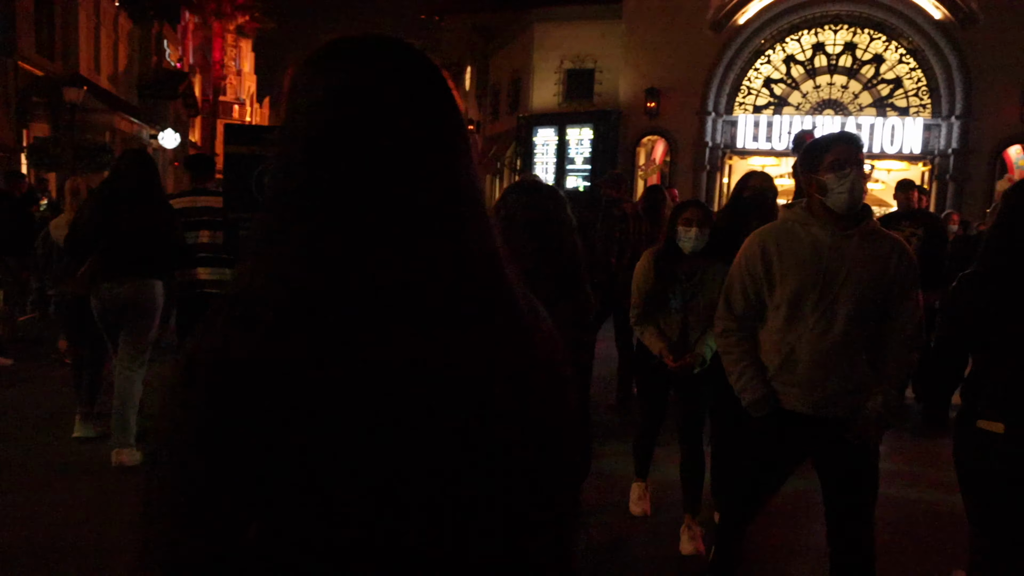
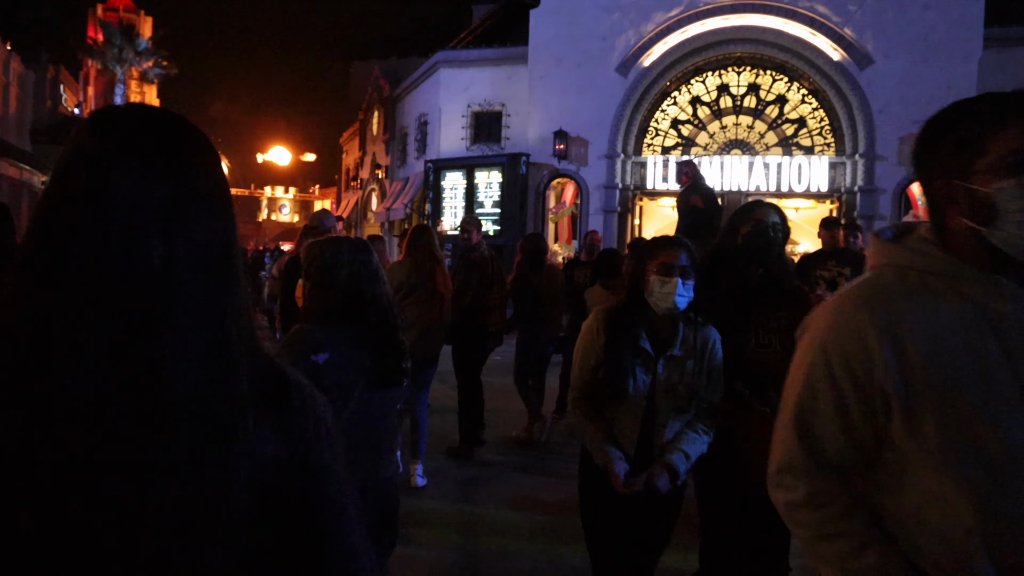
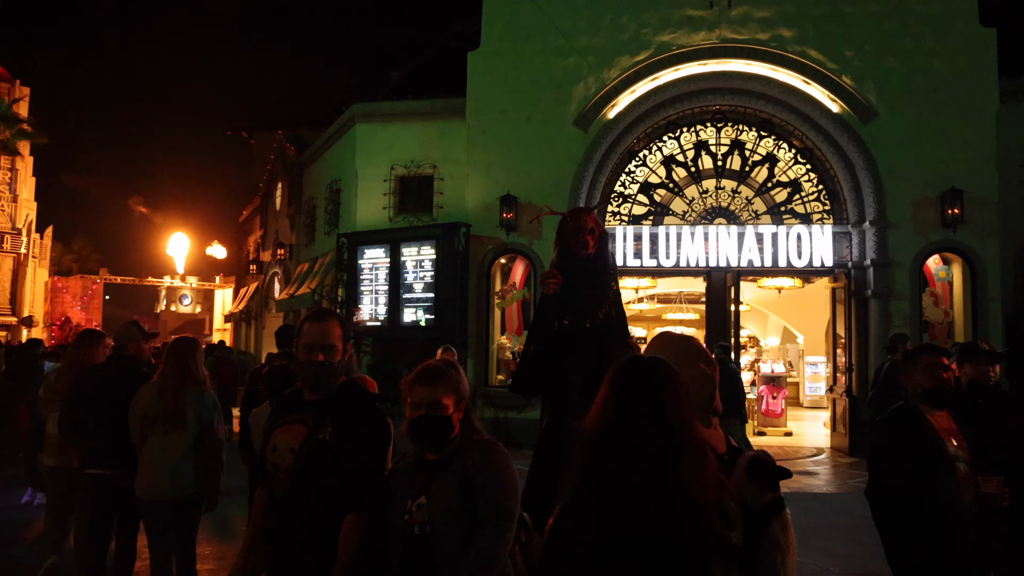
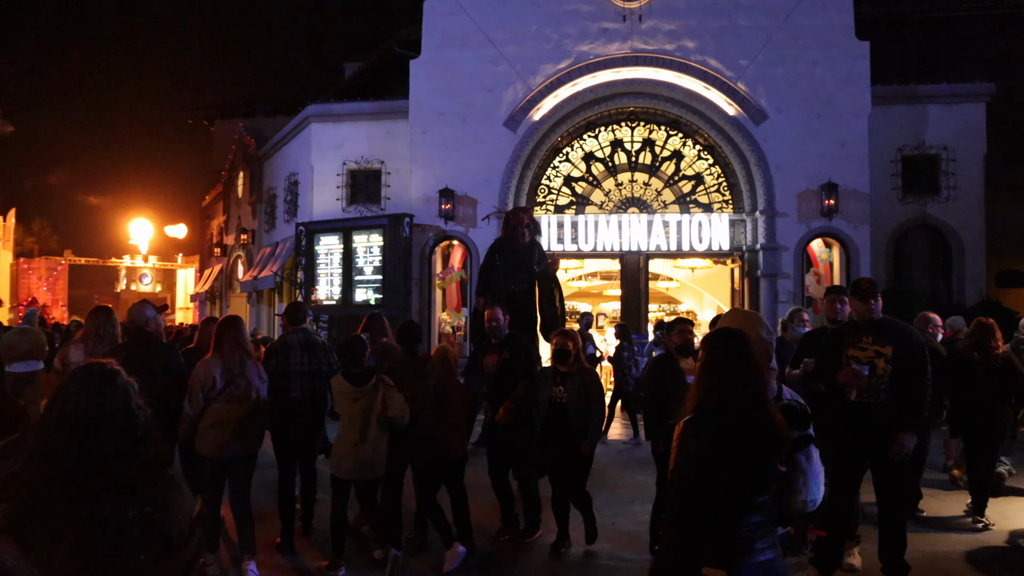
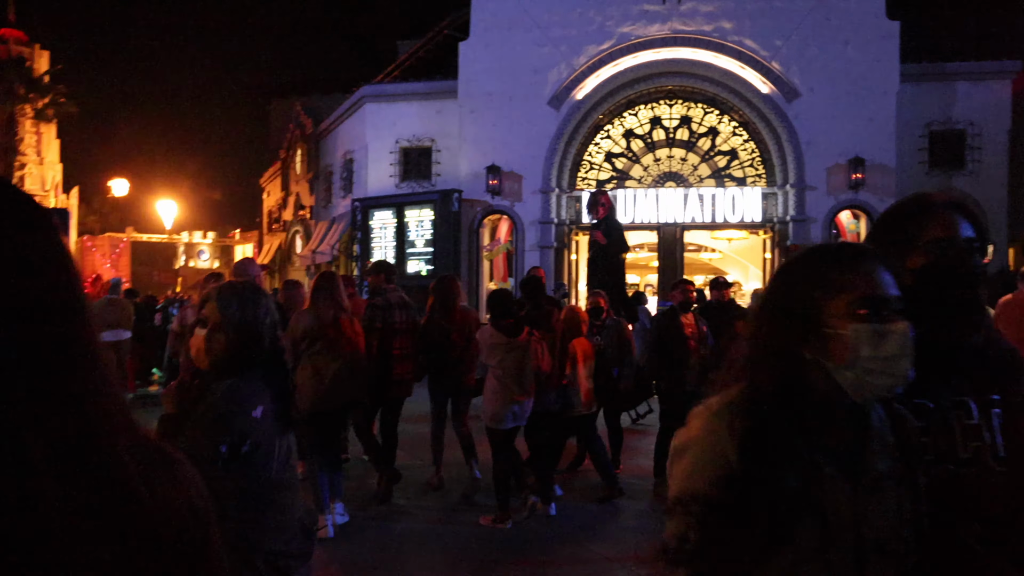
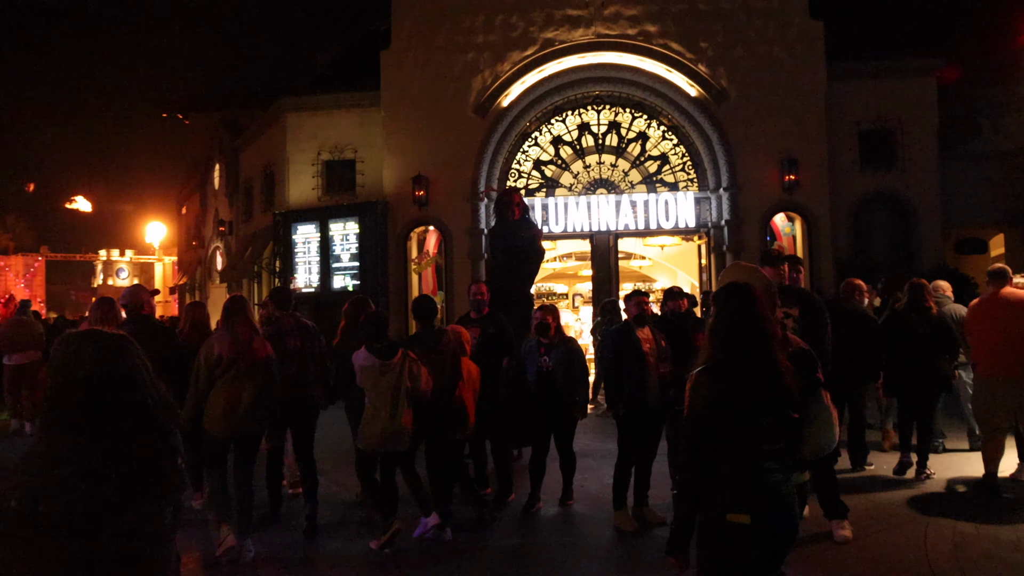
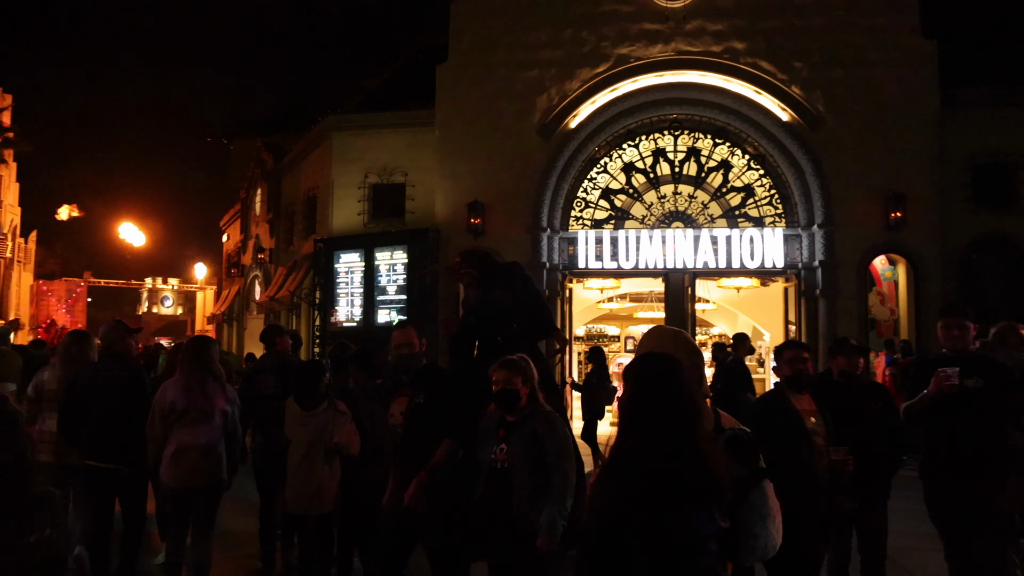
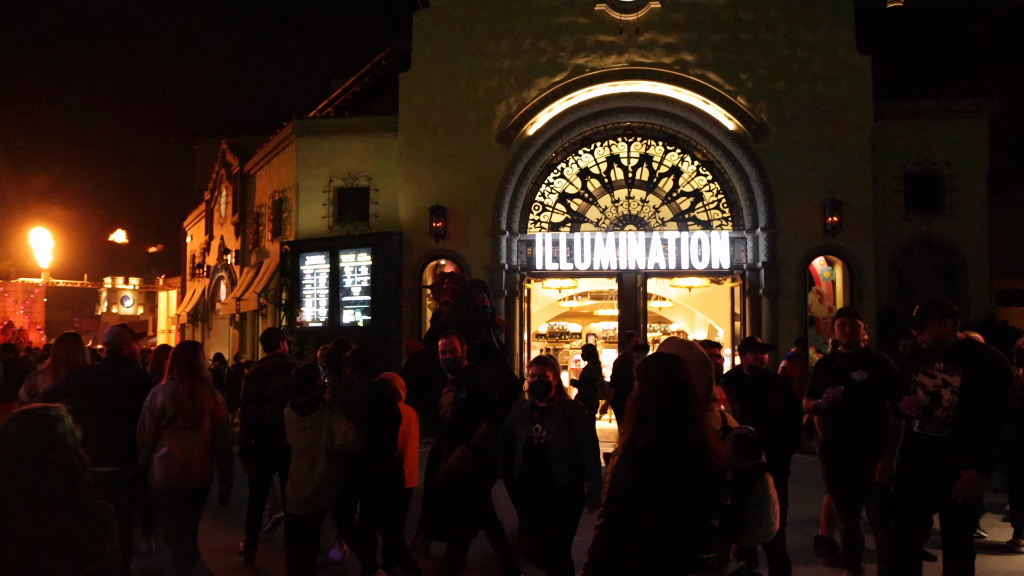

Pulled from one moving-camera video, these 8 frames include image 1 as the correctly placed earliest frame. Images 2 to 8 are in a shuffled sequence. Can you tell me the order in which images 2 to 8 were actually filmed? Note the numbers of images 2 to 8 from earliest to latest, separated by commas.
2, 5, 6, 4, 8, 7, 3
